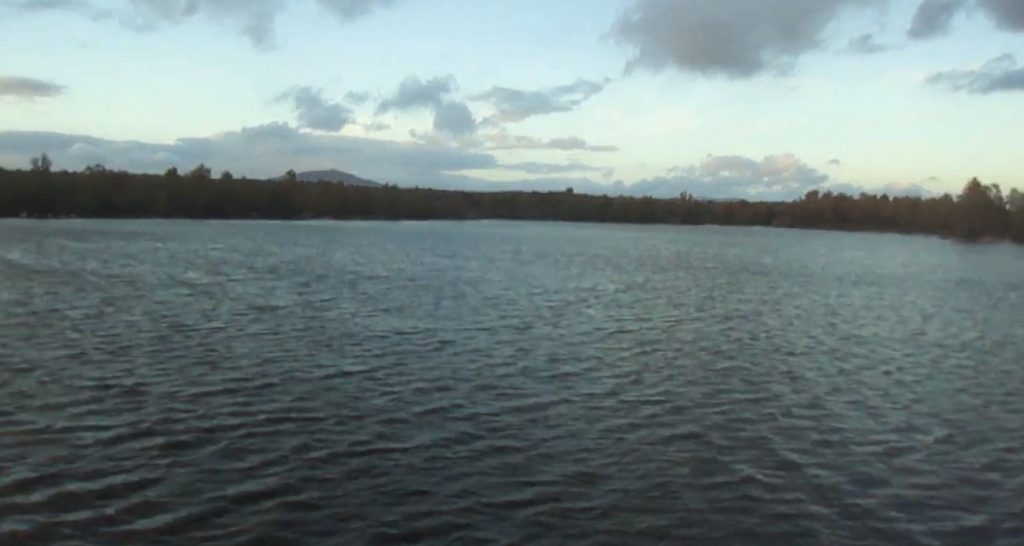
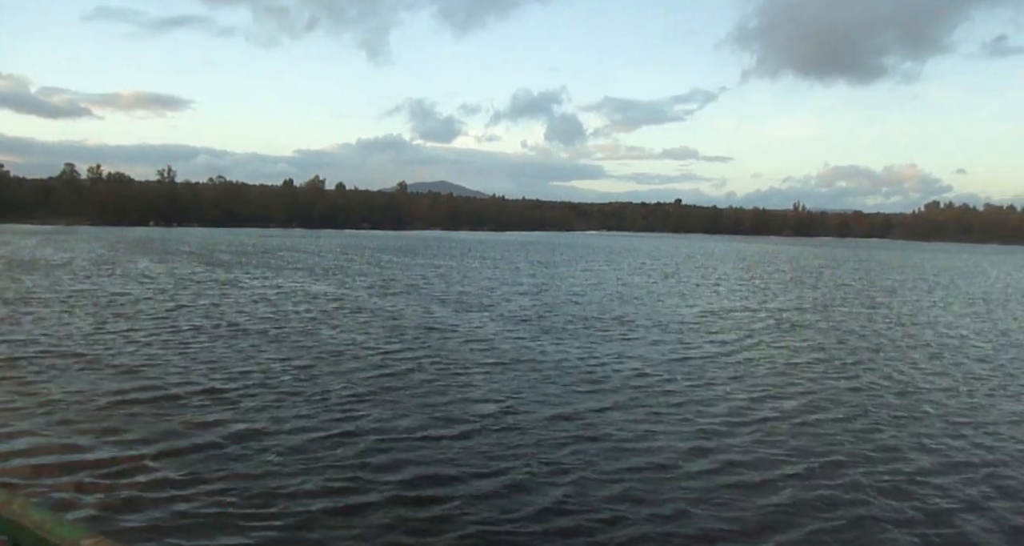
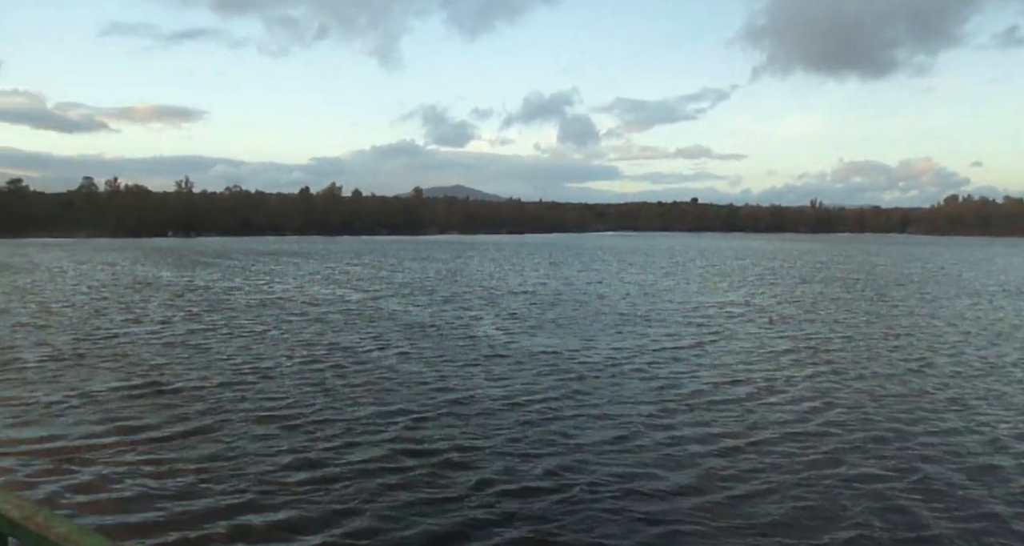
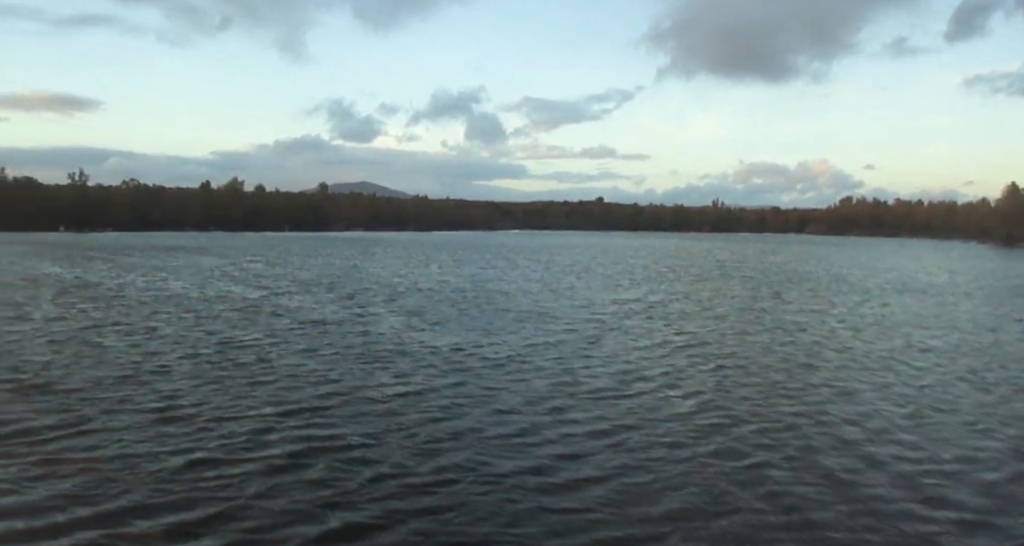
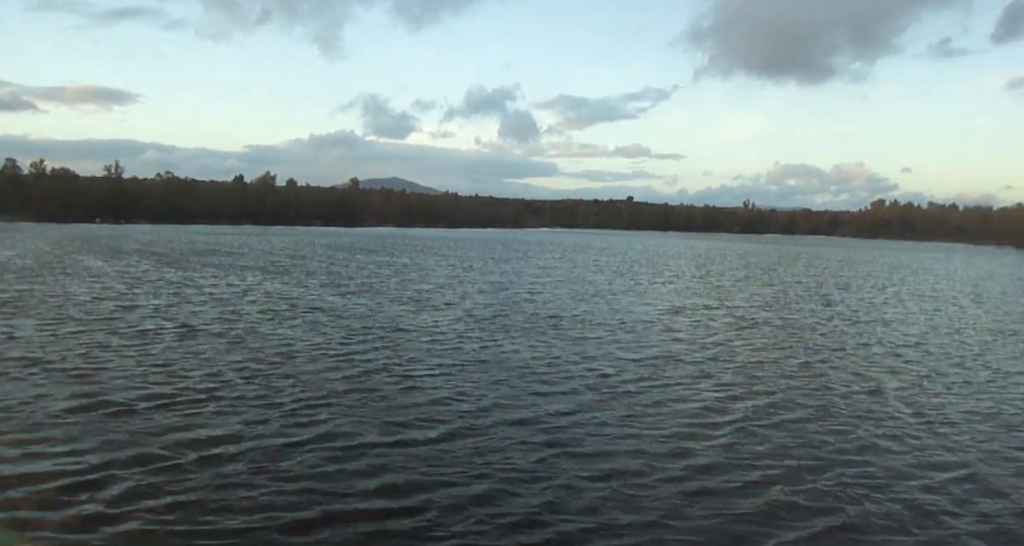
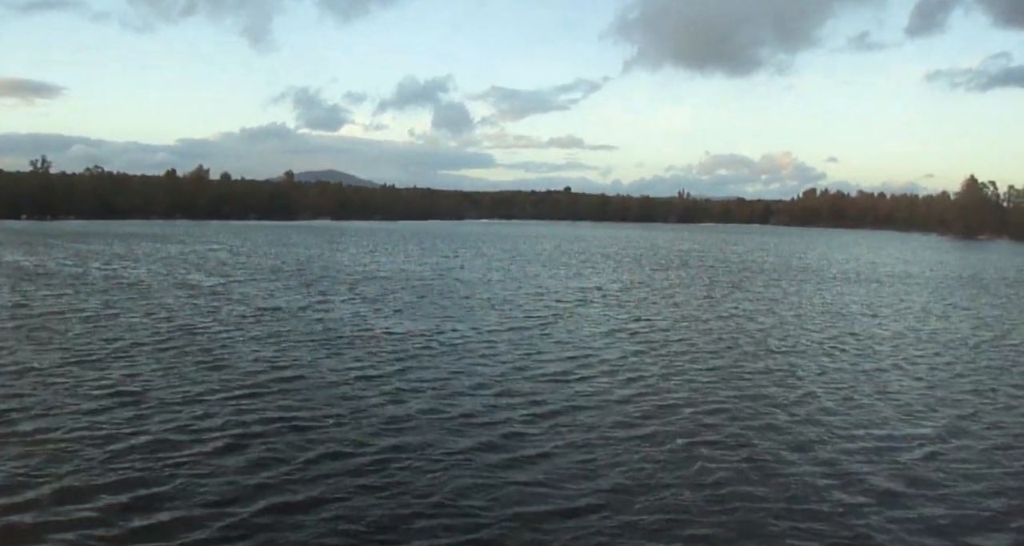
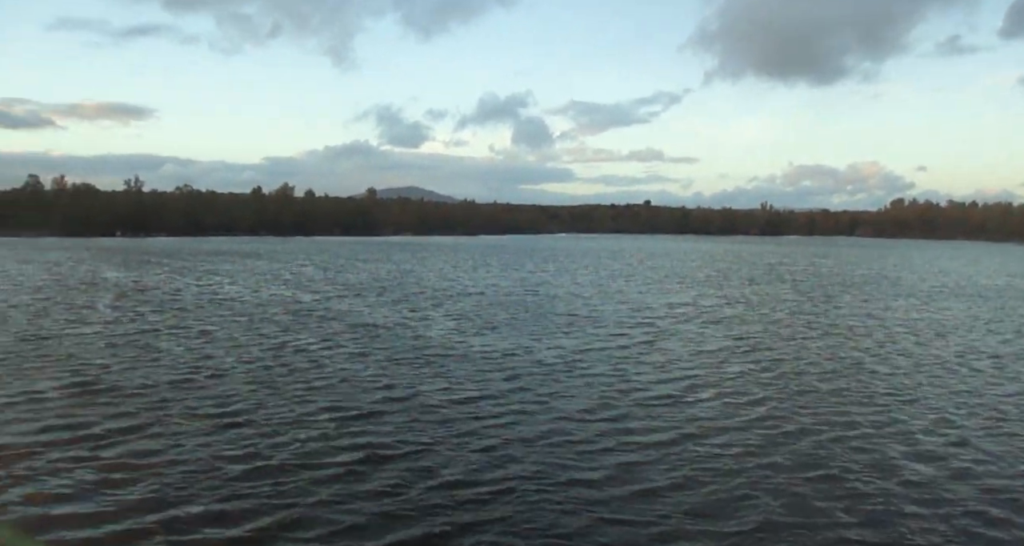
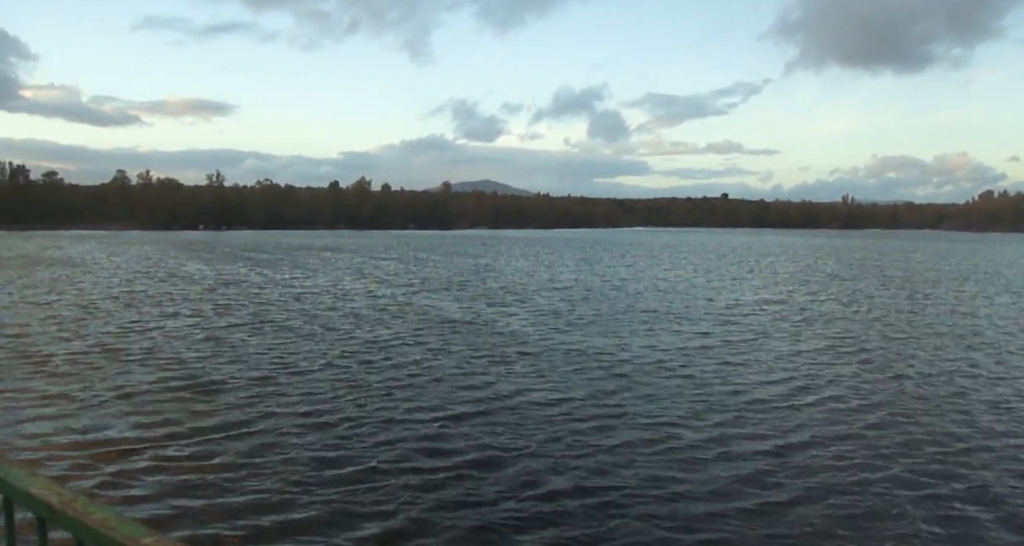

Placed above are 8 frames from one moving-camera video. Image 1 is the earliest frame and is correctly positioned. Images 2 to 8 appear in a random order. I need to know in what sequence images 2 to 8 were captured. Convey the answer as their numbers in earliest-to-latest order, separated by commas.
6, 4, 7, 3, 8, 2, 5
